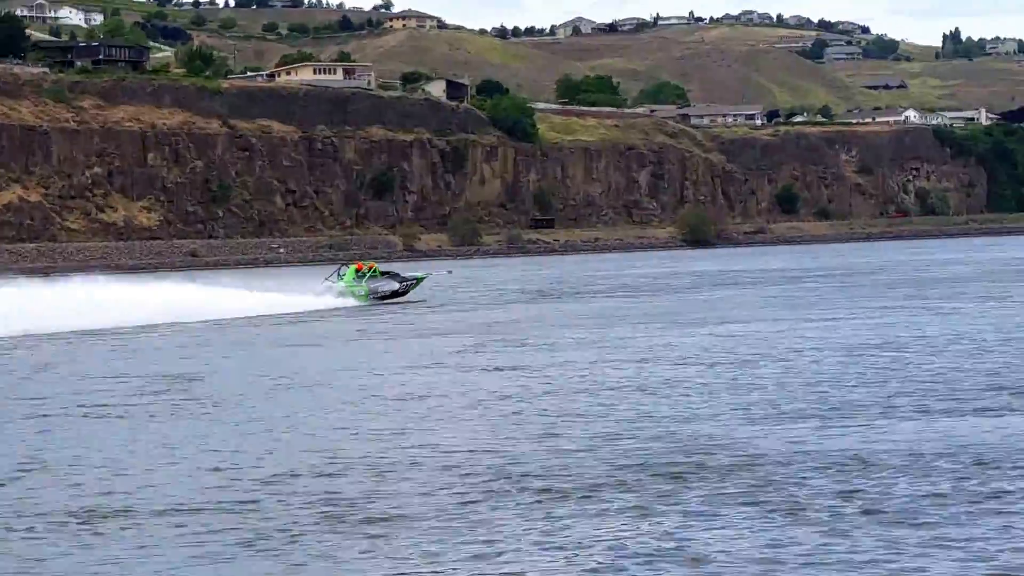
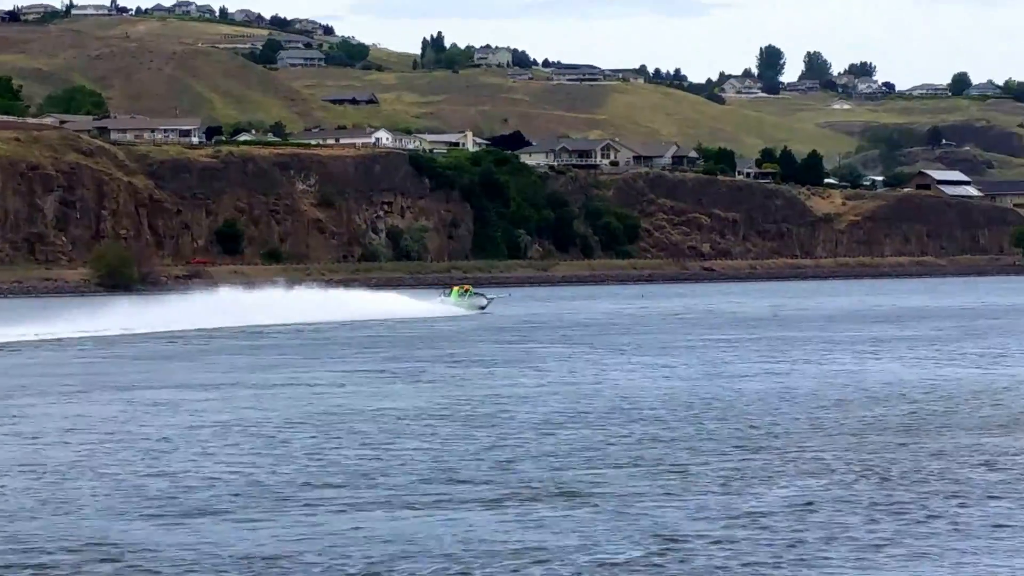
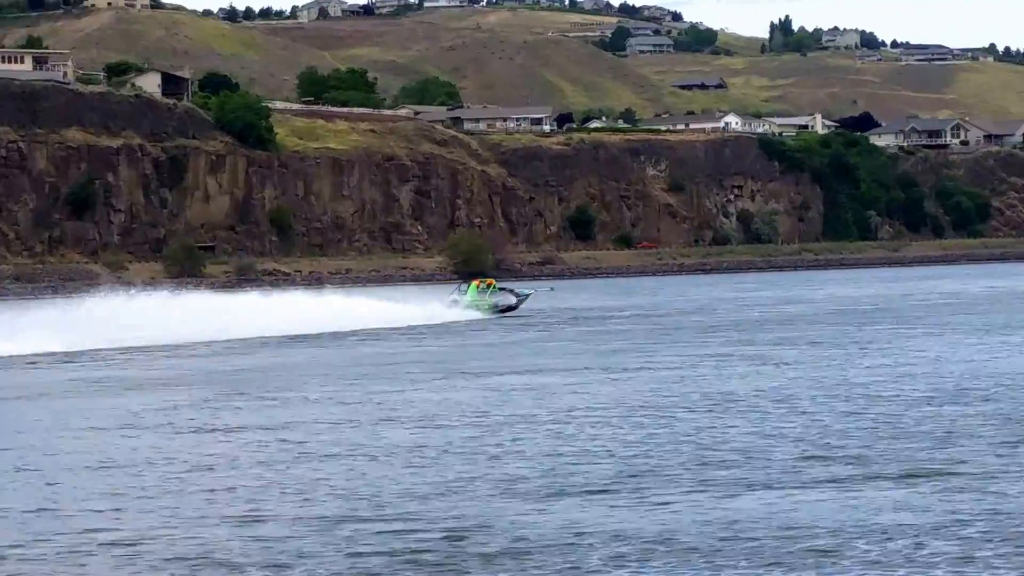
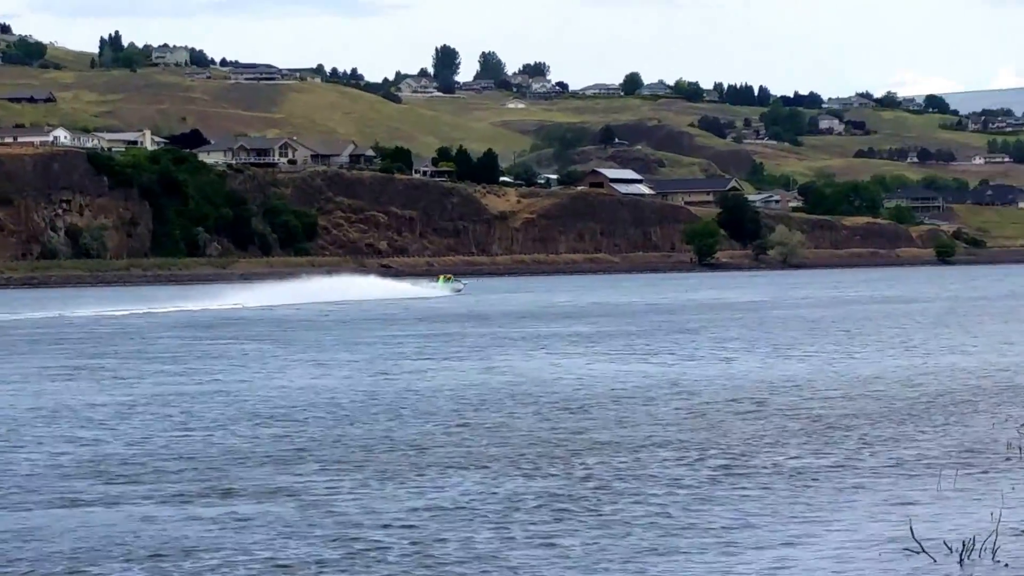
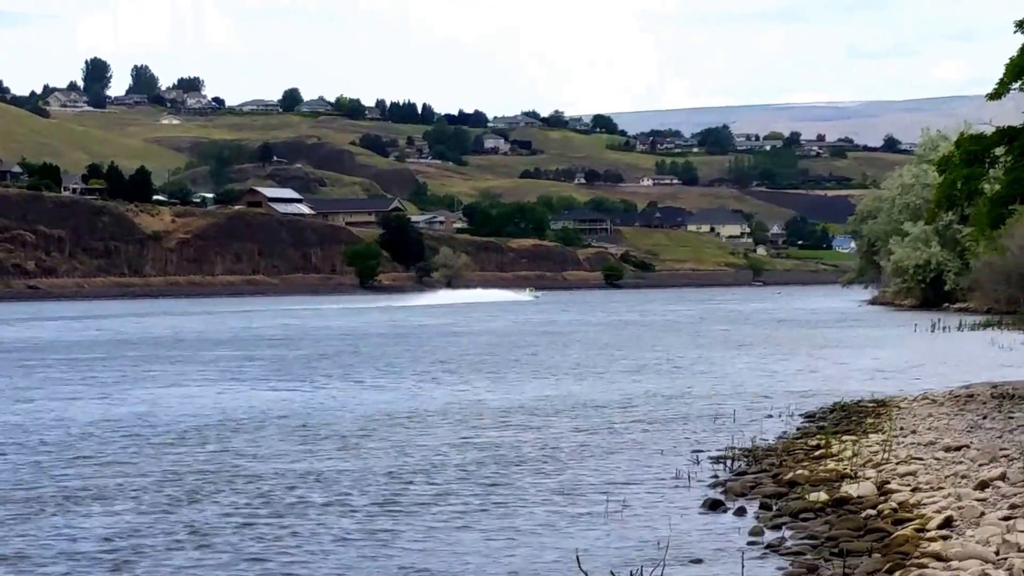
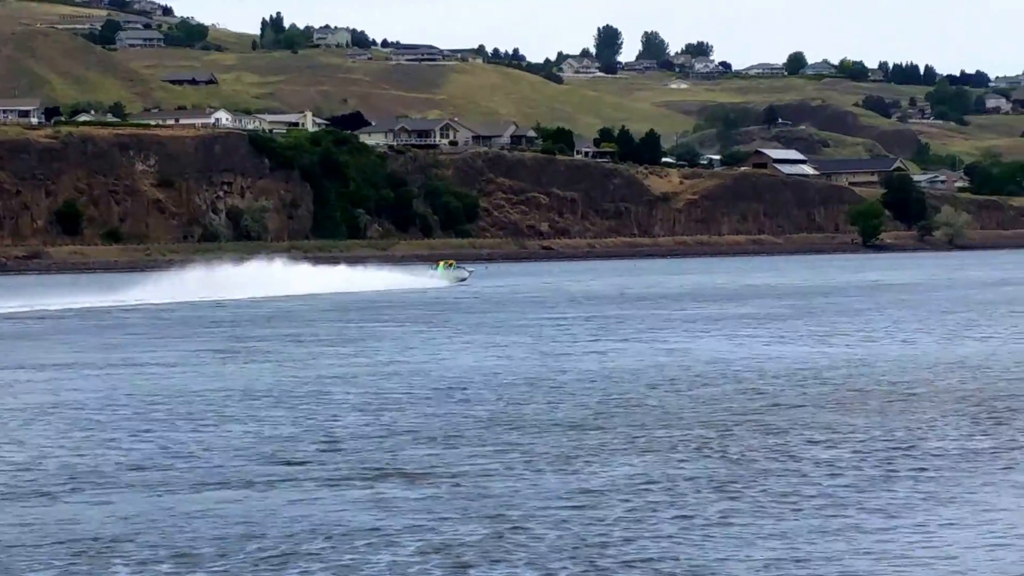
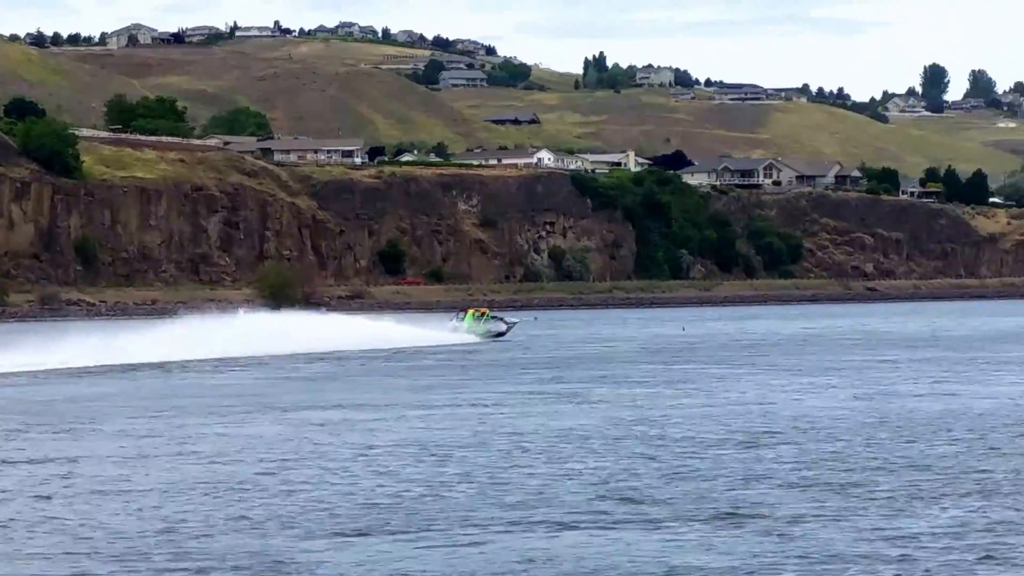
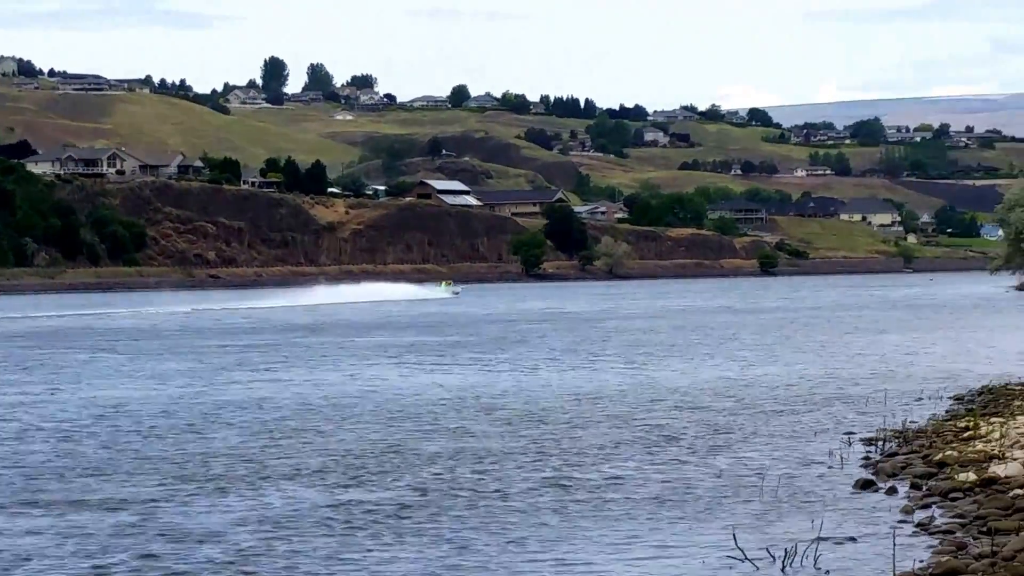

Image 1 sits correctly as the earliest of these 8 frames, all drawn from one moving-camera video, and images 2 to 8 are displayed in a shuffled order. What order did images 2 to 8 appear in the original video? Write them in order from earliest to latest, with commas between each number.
3, 7, 2, 6, 4, 8, 5
